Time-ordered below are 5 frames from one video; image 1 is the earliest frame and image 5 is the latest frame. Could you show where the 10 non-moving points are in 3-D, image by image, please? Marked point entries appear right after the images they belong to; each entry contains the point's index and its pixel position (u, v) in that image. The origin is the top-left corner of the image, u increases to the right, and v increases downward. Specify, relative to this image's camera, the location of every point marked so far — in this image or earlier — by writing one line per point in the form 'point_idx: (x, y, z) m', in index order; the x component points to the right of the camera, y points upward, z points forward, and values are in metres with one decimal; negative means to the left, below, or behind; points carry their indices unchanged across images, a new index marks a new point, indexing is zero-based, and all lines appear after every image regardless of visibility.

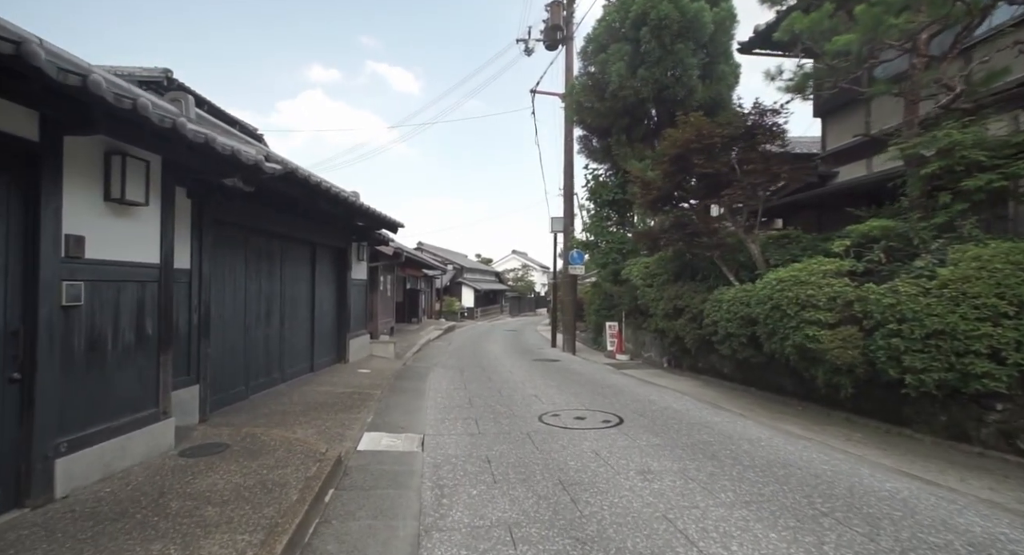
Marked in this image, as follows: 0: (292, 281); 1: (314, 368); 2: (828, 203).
0: (-3.9, -0.1, +9.0) m
1: (-3.9, -1.8, +9.8) m
2: (+6.7, +1.5, +10.5) m
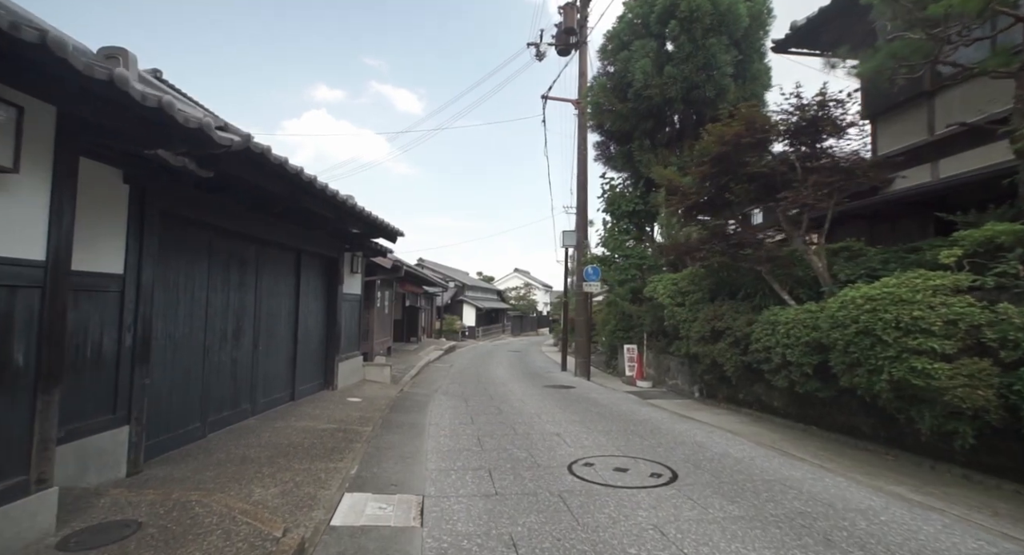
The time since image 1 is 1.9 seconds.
0: (-3.6, -0.2, +7.6) m
1: (-3.6, -2.0, +8.4) m
2: (+6.9, +1.2, +9.2) m
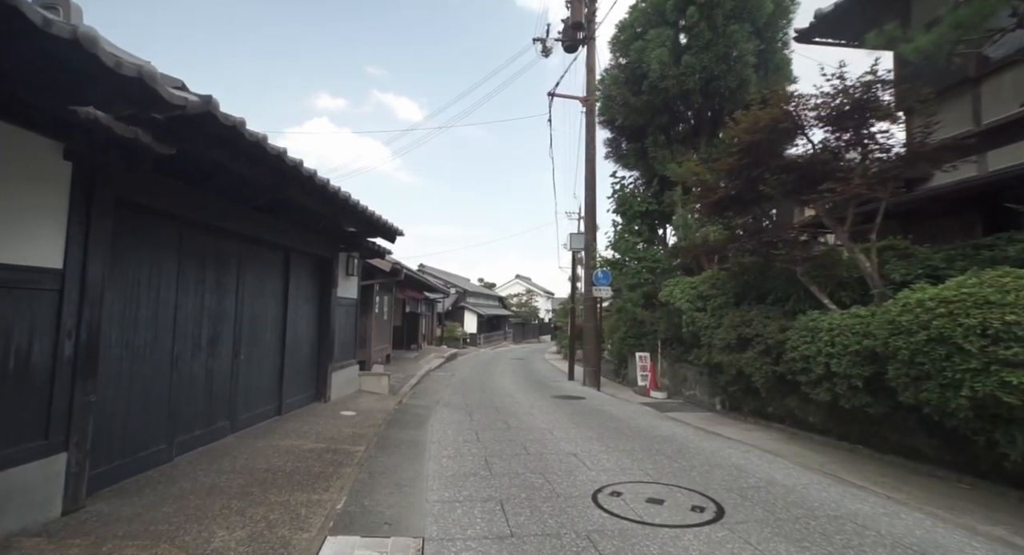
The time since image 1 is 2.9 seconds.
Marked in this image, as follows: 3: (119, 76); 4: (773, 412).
0: (-3.5, -0.3, +6.9) m
1: (-3.5, -2.0, +7.6) m
2: (+7.1, +1.1, +8.4) m
3: (-2.0, +1.0, +2.6) m
4: (+4.4, -2.3, +8.6) m
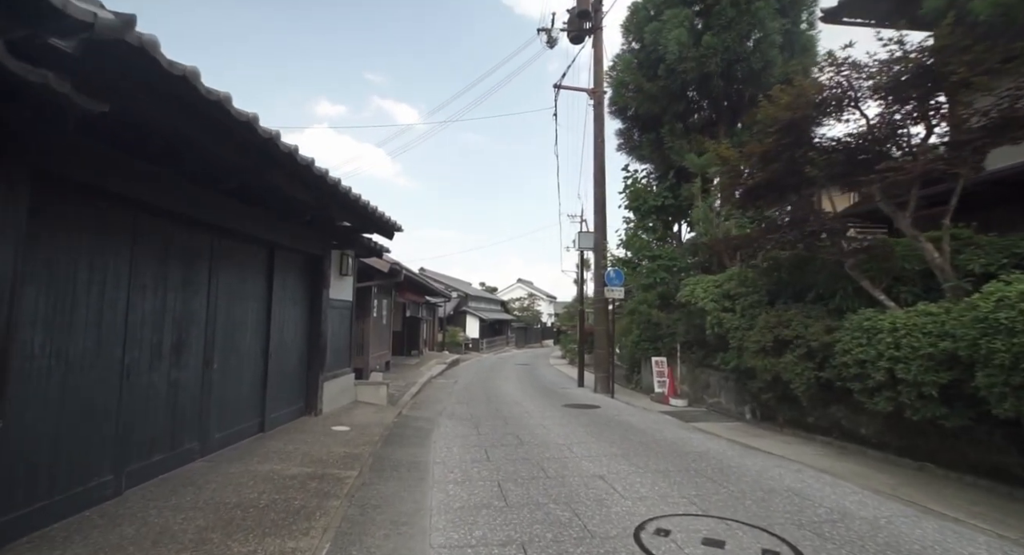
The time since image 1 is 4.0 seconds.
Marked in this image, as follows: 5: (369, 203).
0: (-3.3, -0.2, +6.0) m
1: (-3.3, -2.0, +6.7) m
2: (+7.2, +1.2, +7.6) m
3: (-1.9, +1.1, +1.7) m
4: (+4.6, -2.2, +7.7) m
5: (-1.9, +1.0, +6.8) m
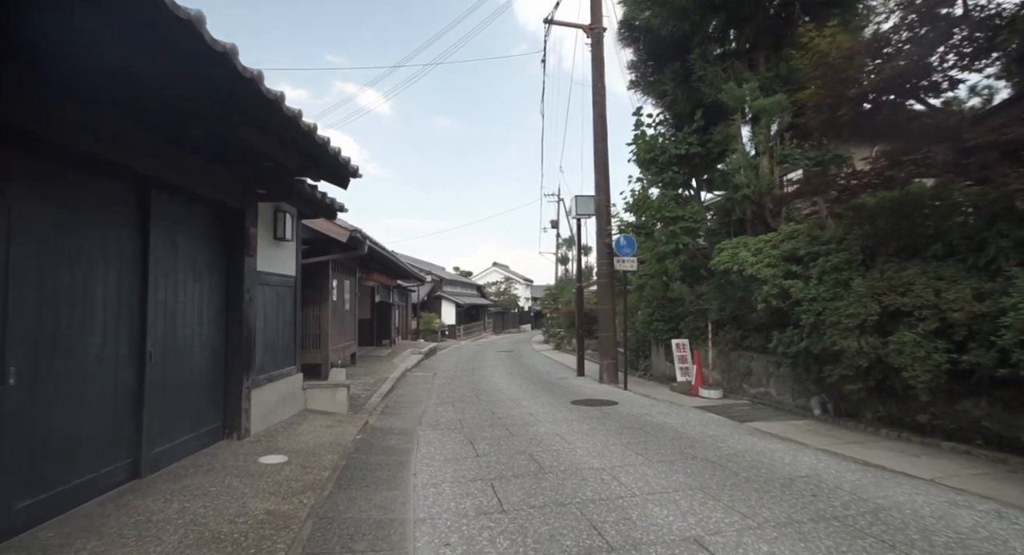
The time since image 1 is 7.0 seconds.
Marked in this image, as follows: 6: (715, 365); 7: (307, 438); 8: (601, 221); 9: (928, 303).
0: (-3.1, +0.1, +3.5) m
1: (-3.1, -1.6, +4.3) m
2: (+7.3, +1.9, +5.6) m
3: (-1.5, +1.4, -0.8) m
4: (+4.8, -1.6, +5.7) m
5: (-1.8, +1.4, +4.3) m
6: (+4.0, -1.7, +9.8) m
7: (-2.4, -1.9, +5.9) m
8: (+2.2, +1.4, +12.4) m
9: (+4.3, -0.2, +5.2) m
